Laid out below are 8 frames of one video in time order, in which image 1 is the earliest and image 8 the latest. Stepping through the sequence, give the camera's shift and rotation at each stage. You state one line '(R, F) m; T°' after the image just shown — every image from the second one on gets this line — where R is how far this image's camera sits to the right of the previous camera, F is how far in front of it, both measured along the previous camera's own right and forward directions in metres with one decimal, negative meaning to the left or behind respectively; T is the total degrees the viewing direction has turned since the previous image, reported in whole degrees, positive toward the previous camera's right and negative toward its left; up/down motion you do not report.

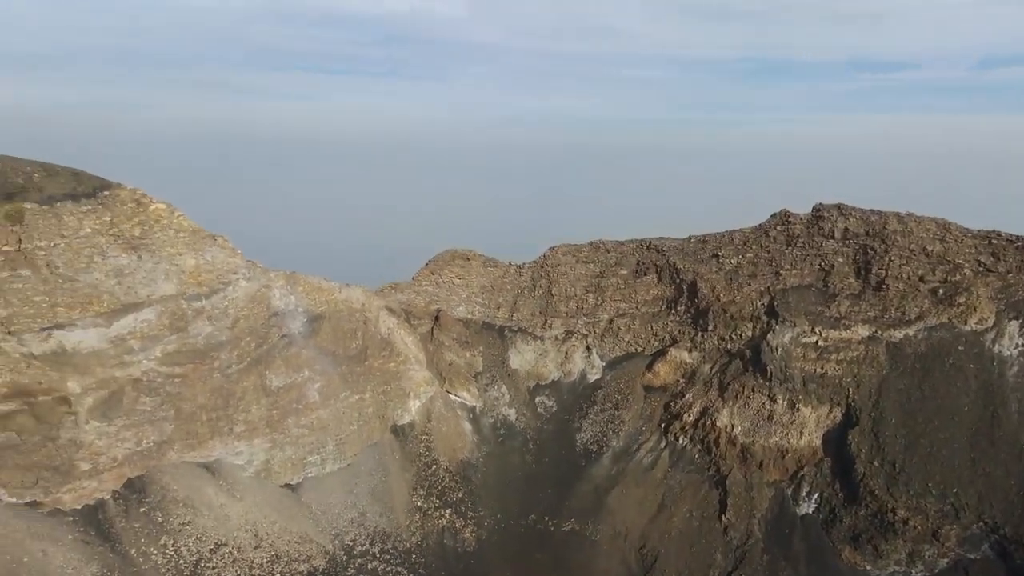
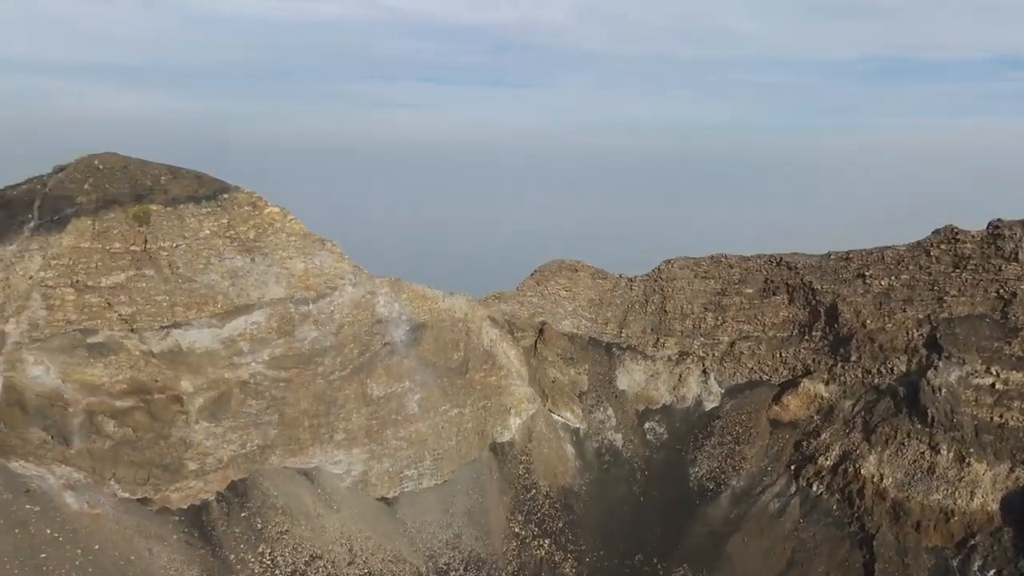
(-0.5, +1.4) m; -9°
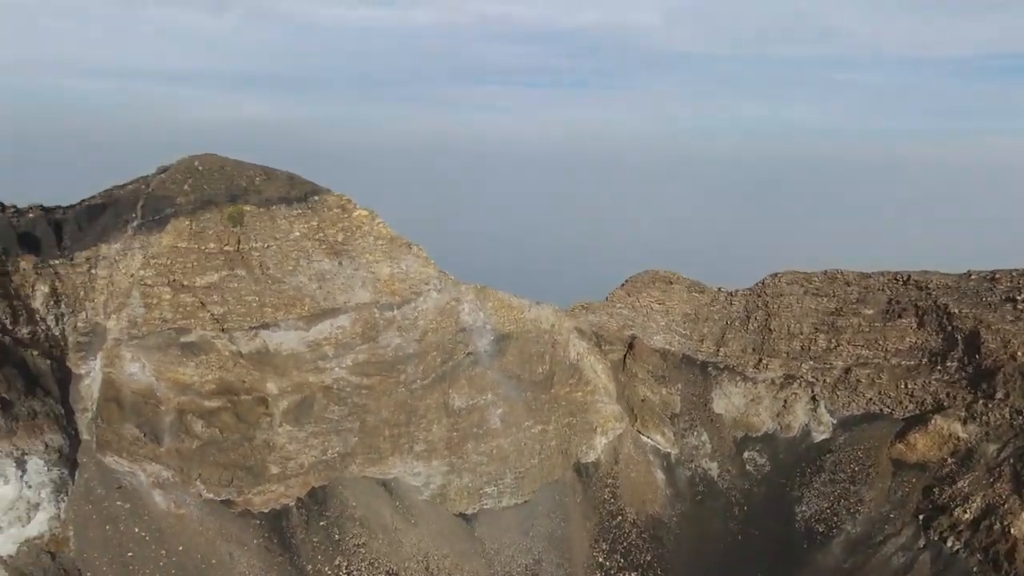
(-0.4, +1.1) m; -7°
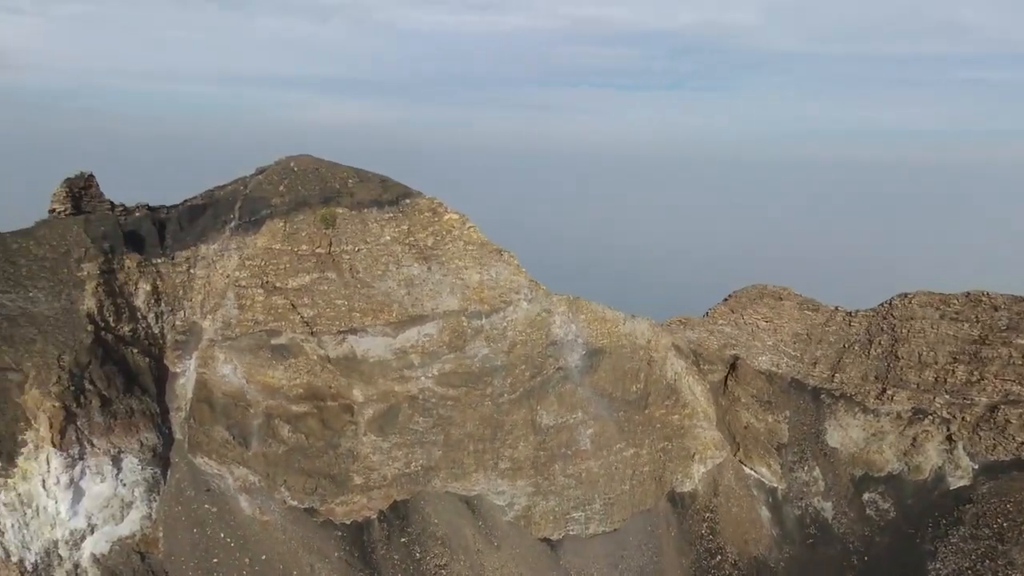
(-0.5, +1.1) m; -7°
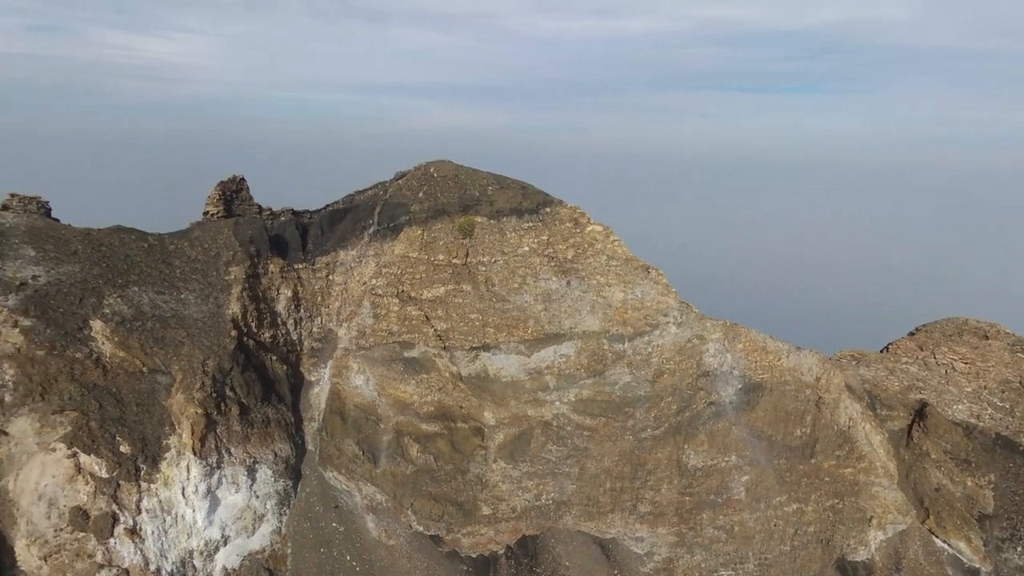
(-0.9, +1.4) m; -11°
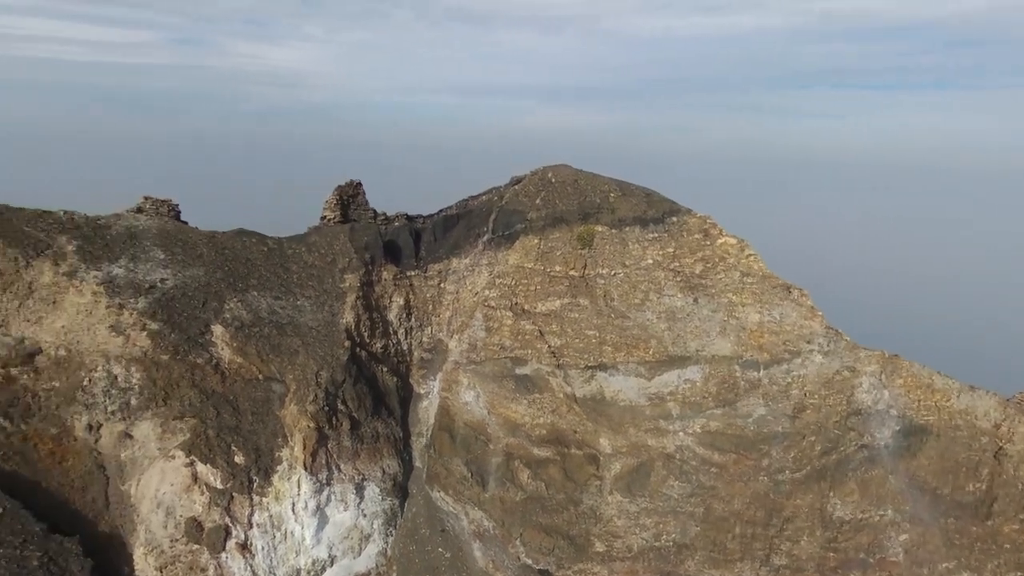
(-0.7, +1.1) m; -9°
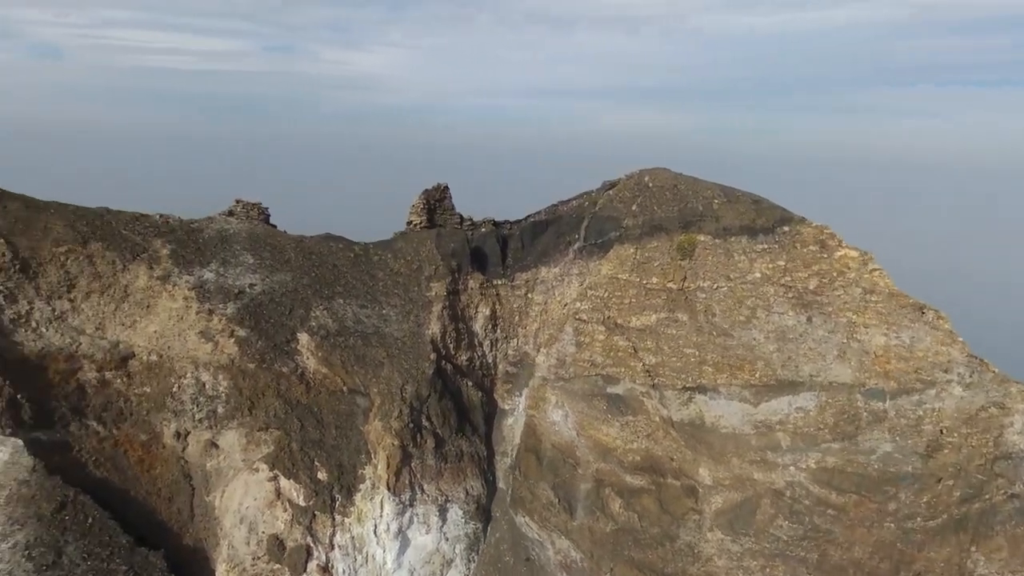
(-0.5, +0.9) m; -7°
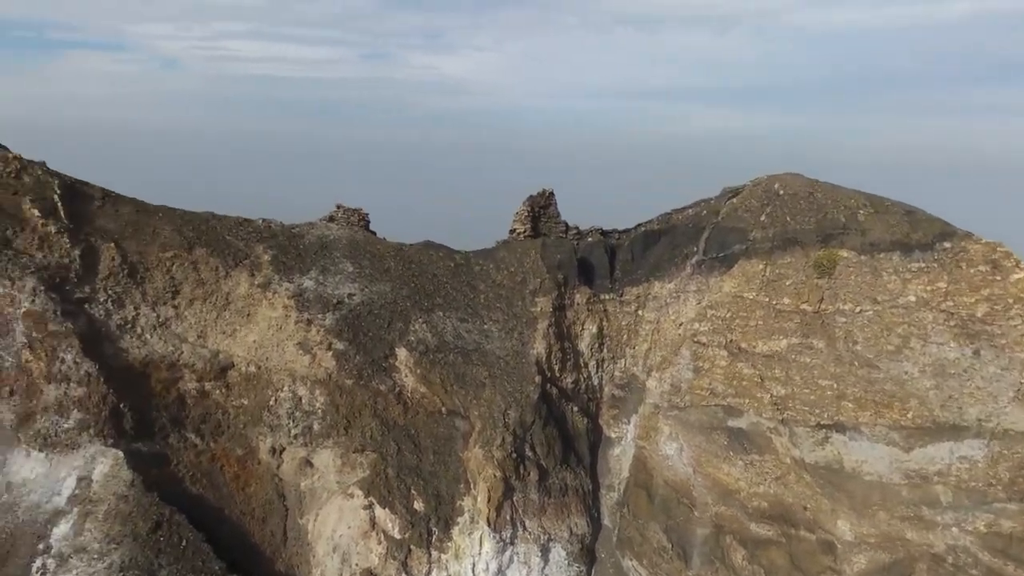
(-0.6, +1.1) m; -8°
